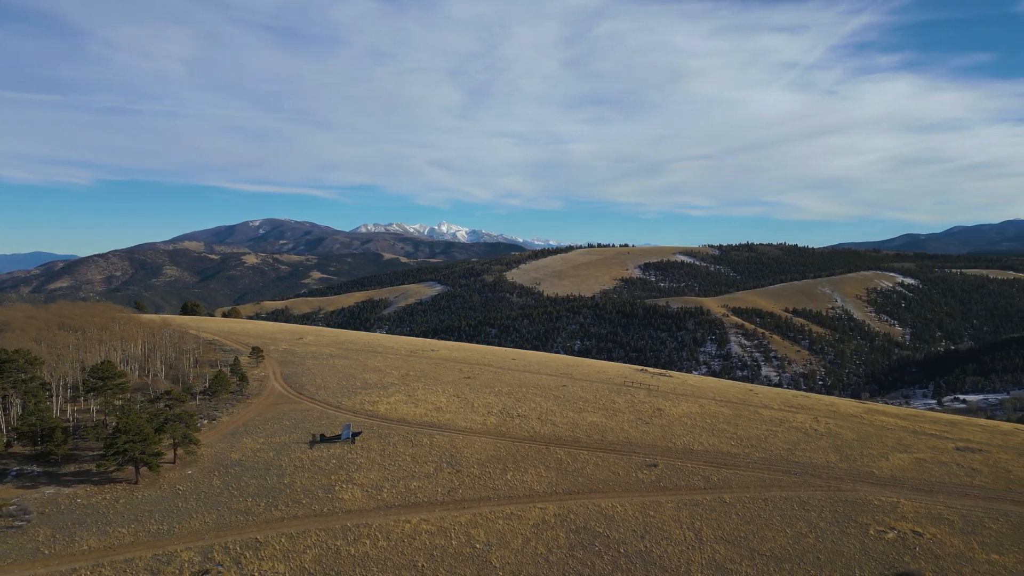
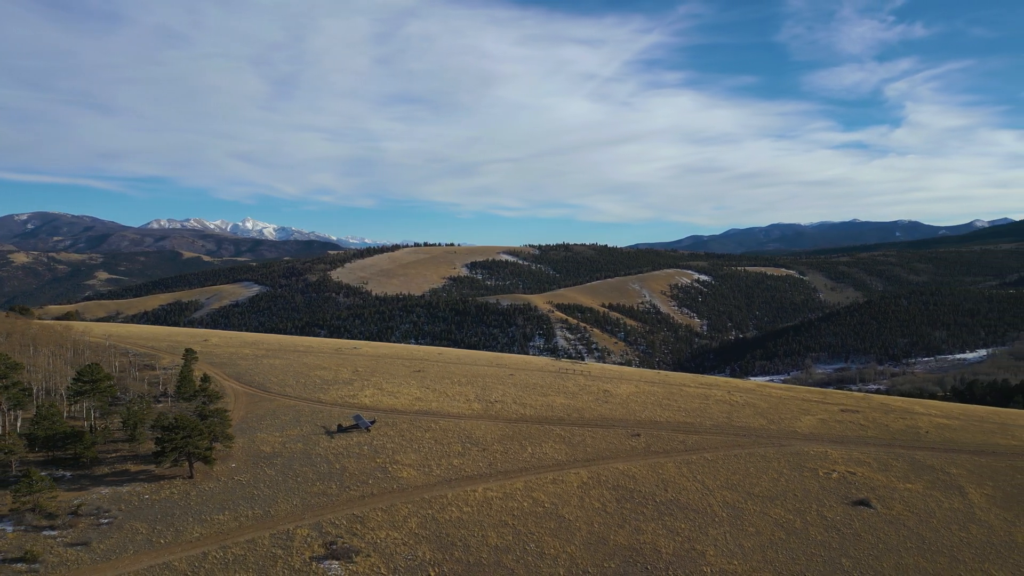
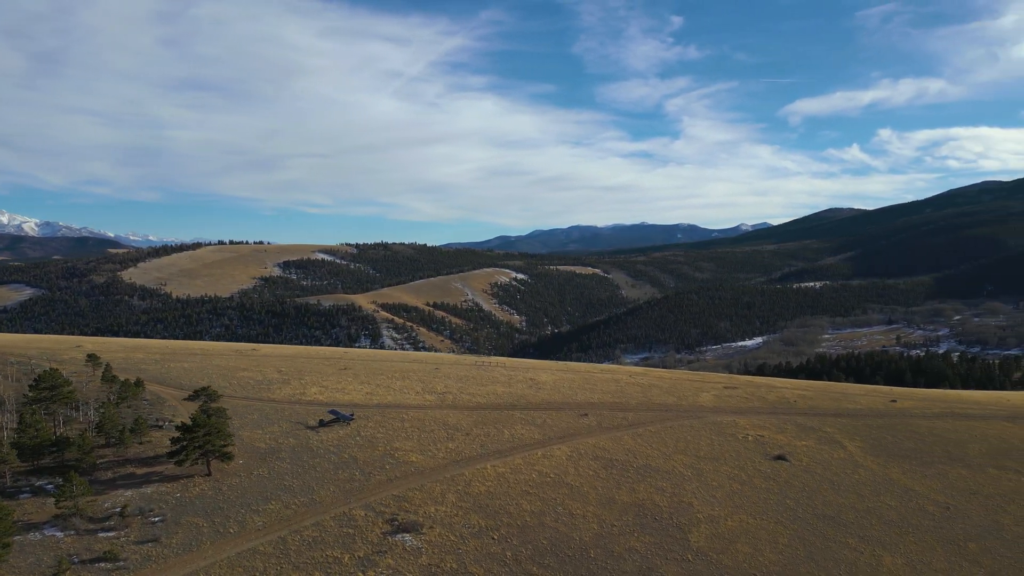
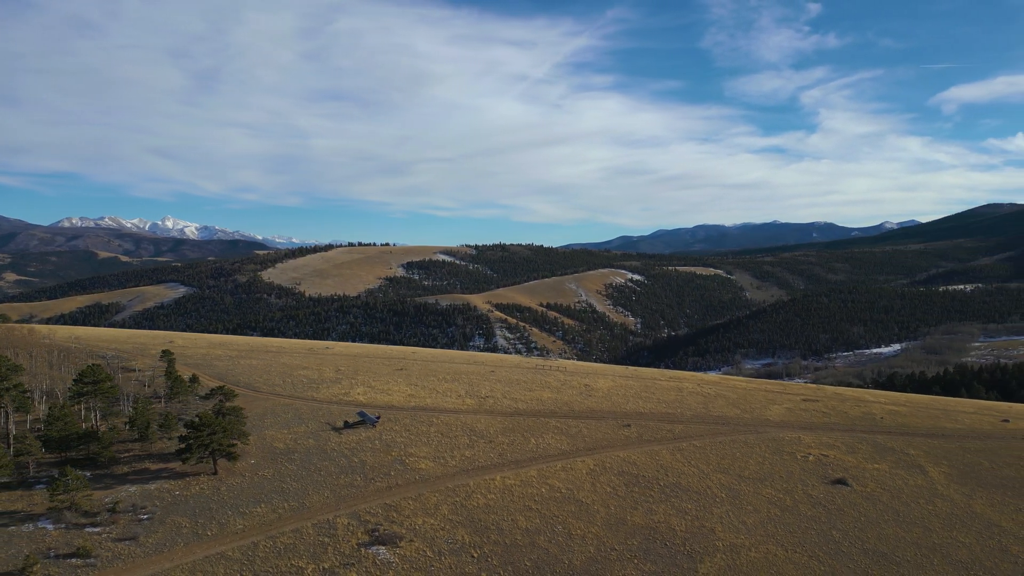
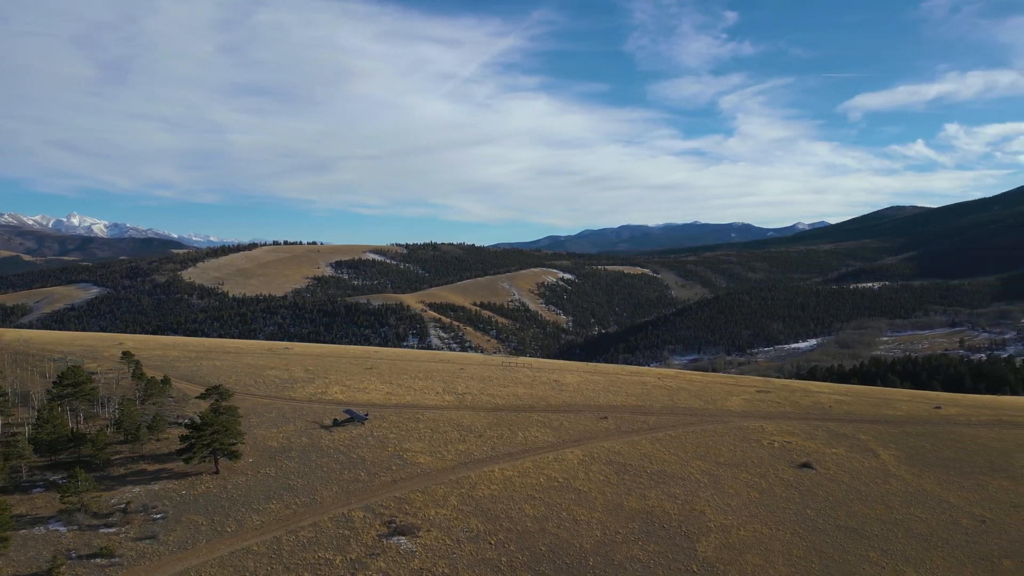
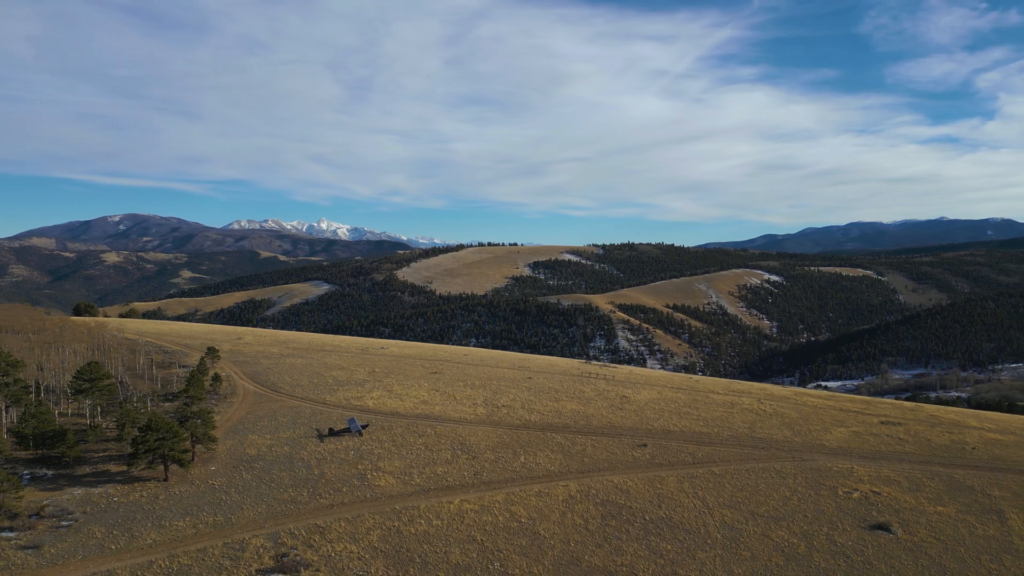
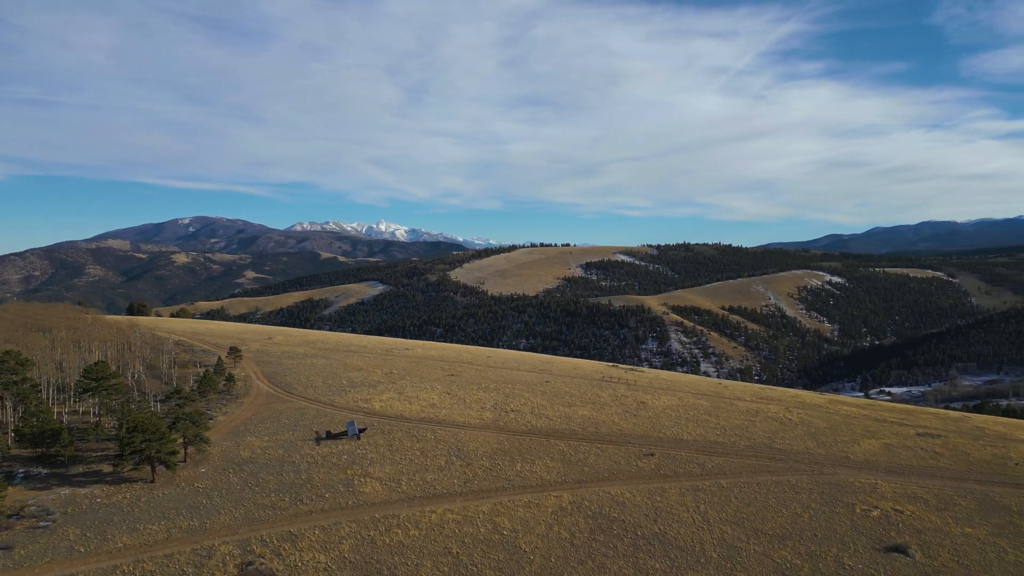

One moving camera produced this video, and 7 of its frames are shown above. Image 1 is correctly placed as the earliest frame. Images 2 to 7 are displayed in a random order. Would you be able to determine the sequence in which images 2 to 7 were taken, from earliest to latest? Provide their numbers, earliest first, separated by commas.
7, 6, 2, 4, 5, 3
